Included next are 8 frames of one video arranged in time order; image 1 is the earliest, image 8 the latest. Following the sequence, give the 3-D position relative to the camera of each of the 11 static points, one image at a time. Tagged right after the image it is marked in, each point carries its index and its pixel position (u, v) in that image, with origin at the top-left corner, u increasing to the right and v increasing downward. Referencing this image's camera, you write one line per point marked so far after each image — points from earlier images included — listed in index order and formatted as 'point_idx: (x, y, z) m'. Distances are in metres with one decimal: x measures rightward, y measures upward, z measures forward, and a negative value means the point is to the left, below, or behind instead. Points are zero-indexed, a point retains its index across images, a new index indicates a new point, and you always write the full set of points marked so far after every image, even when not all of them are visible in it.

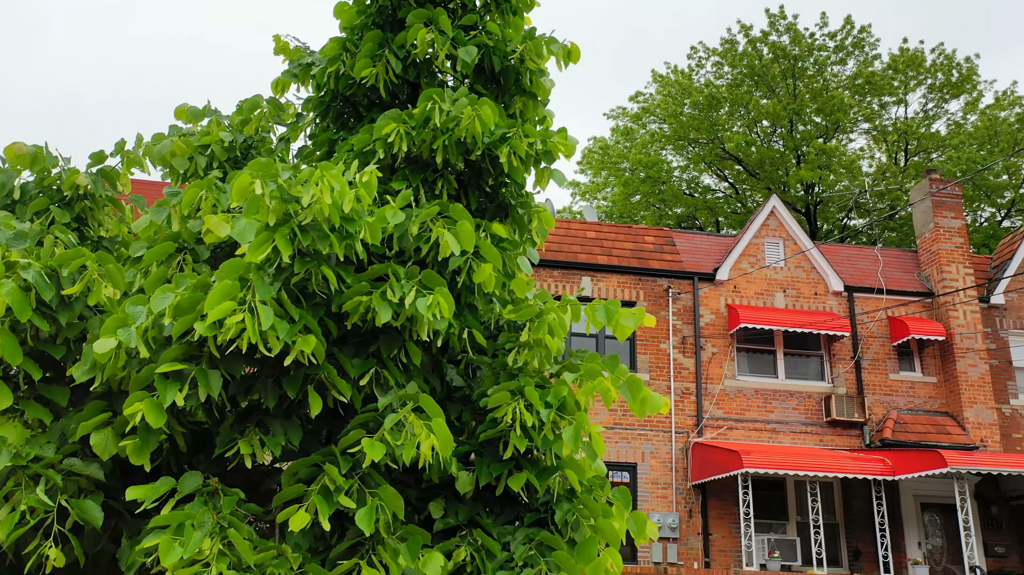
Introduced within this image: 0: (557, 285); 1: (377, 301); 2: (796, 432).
0: (+0.8, 0.0, +15.3) m
1: (-0.4, 0.0, +2.5) m
2: (+5.2, -2.7, +15.0) m
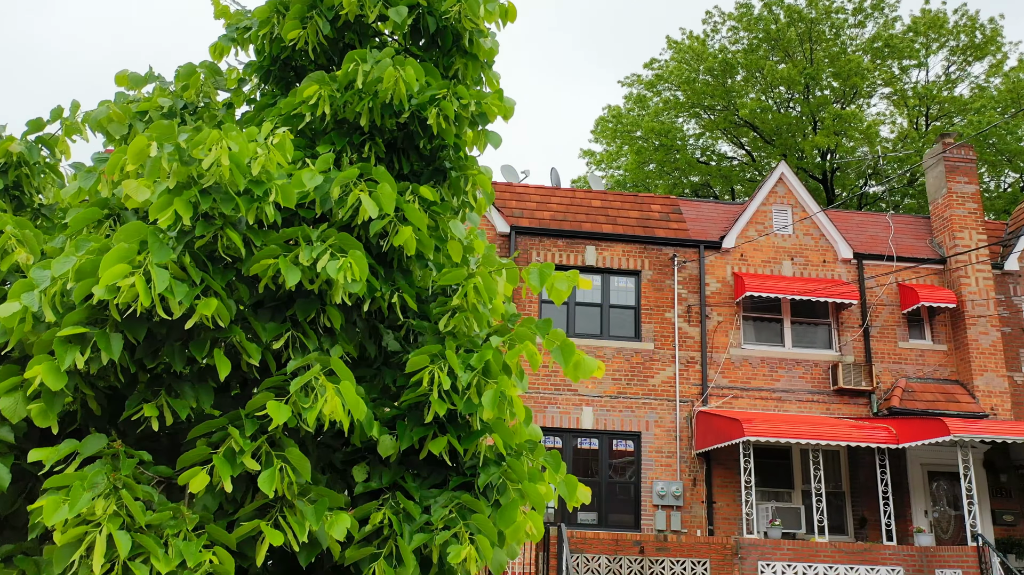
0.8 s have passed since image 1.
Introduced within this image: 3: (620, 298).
0: (+0.9, +0.6, +15.3) m
1: (-0.7, +0.1, +2.5) m
2: (+5.3, -2.1, +14.9) m
3: (+2.0, -0.2, +15.3) m
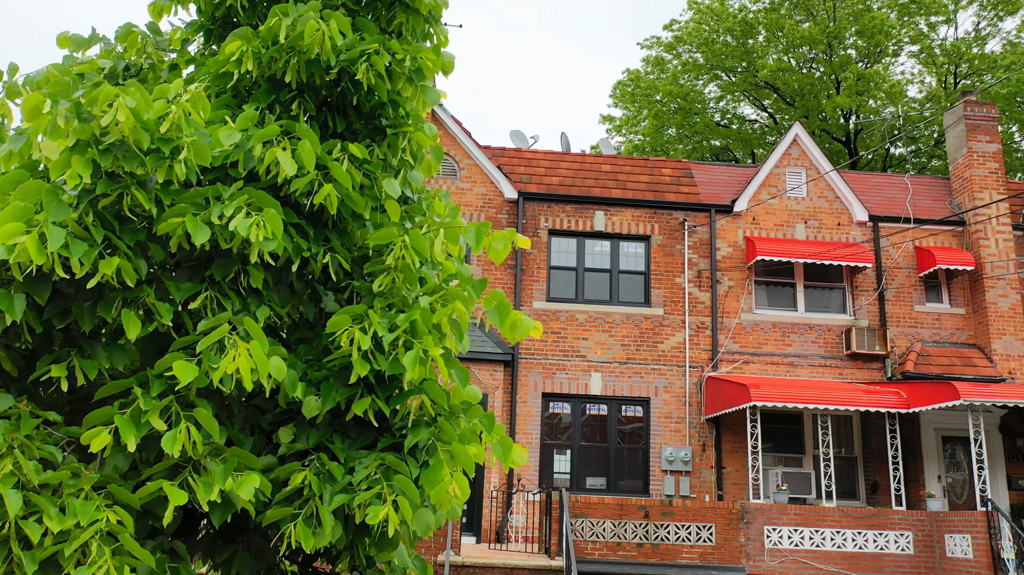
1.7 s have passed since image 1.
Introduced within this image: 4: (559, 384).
0: (+1.1, +1.2, +15.1) m
1: (-1.0, +0.2, +2.5) m
2: (+5.4, -1.4, +14.7) m
3: (+2.2, +0.4, +15.2) m
4: (+0.8, -1.7, +14.3) m
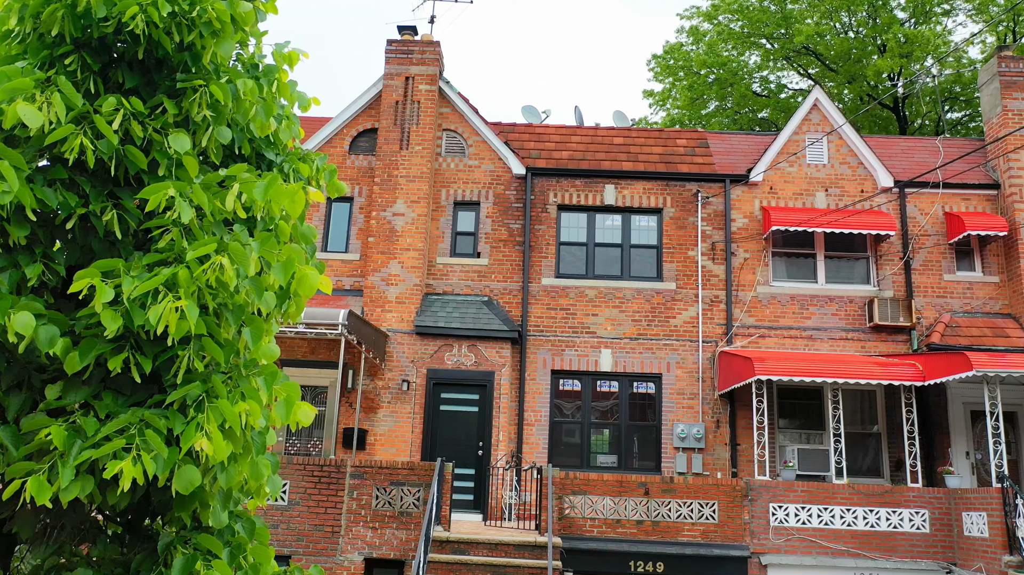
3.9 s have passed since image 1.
0: (+1.2, +1.7, +14.9) m
1: (-1.8, +0.3, +2.4) m
2: (+5.6, -0.9, +14.2) m
3: (+2.4, +0.9, +14.8) m
4: (+1.0, -1.3, +14.2) m
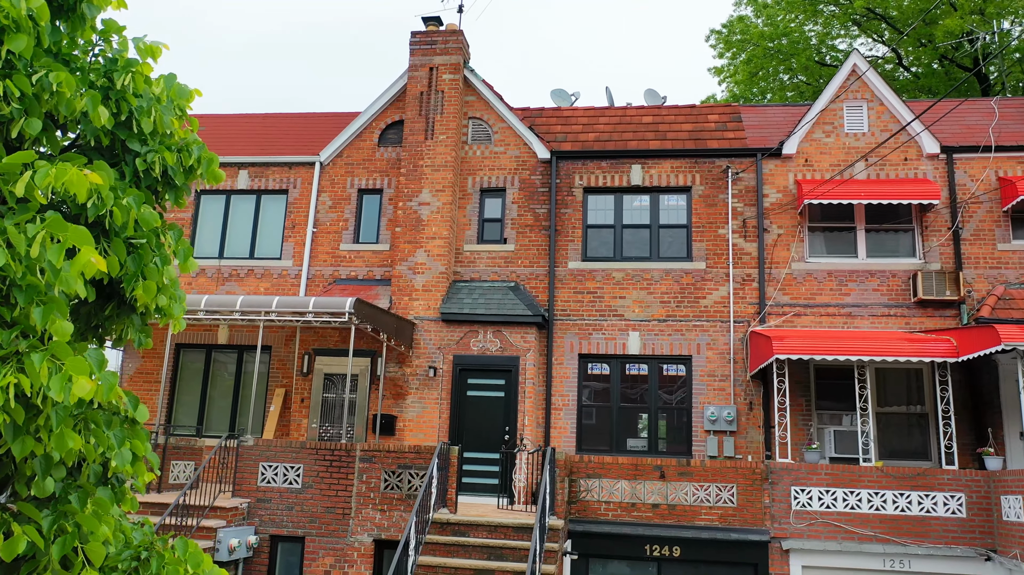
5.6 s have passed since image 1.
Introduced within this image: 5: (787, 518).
0: (+1.7, +2.0, +14.7) m
1: (-2.7, +0.4, +2.7) m
2: (+6.0, -0.5, +13.5) m
3: (+2.8, +1.2, +14.5) m
4: (+1.4, -1.0, +14.1) m
5: (+3.7, -3.1, +10.9) m
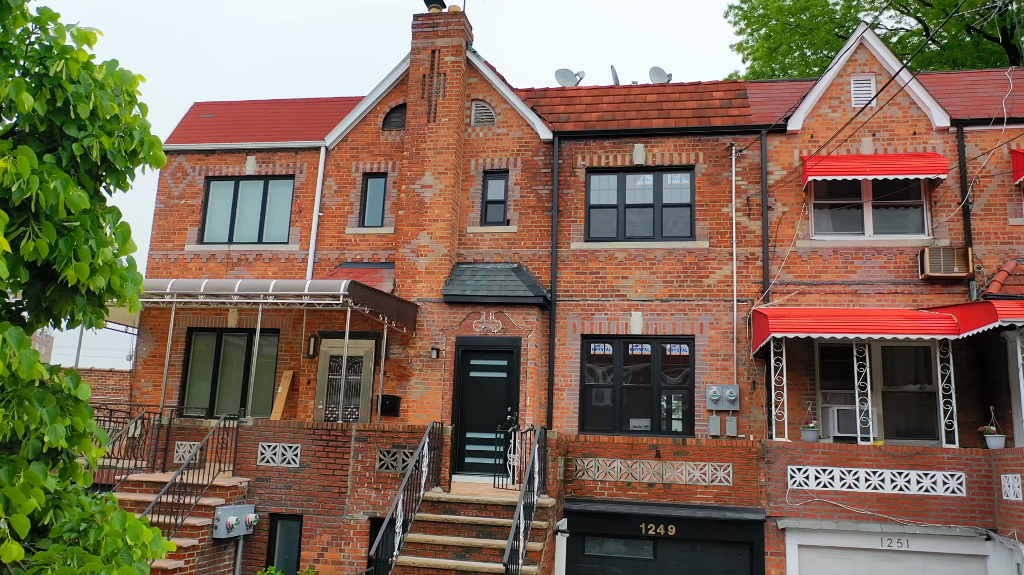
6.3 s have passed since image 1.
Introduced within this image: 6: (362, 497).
0: (+1.7, +2.3, +14.6) m
1: (-3.2, +0.4, +2.9) m
2: (+6.0, -0.1, +13.3) m
3: (+2.9, +1.6, +14.4) m
4: (+1.5, -0.6, +14.0) m
5: (+3.6, -2.8, +10.8) m
6: (-2.0, -2.7, +10.6) m
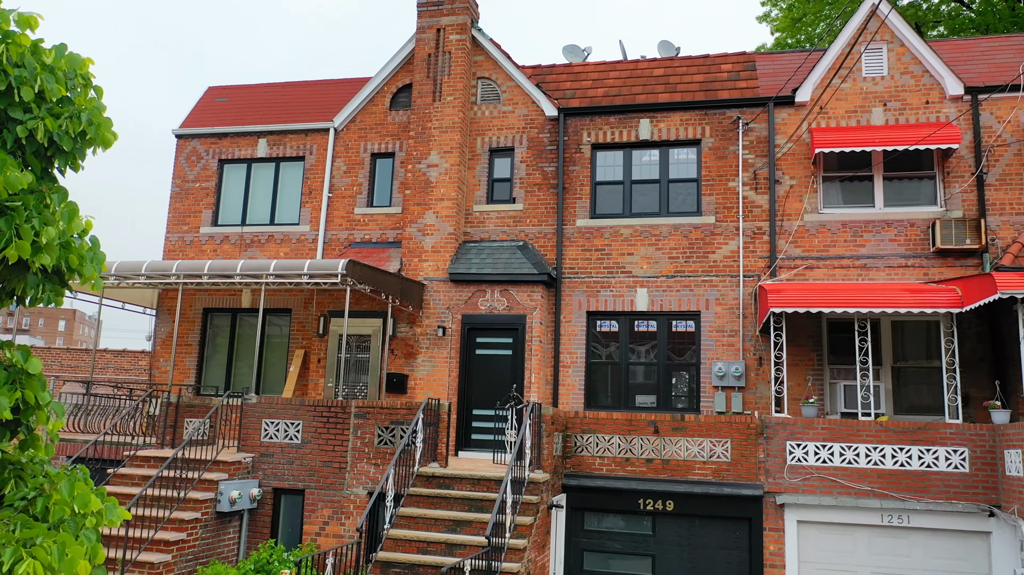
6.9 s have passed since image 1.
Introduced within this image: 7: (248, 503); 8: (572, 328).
0: (+1.8, +2.7, +14.5) m
1: (-3.6, +0.5, +3.0) m
2: (+6.1, +0.3, +13.0) m
3: (+2.9, +2.0, +14.3) m
4: (+1.6, -0.2, +14.0) m
5: (+3.6, -2.5, +10.8) m
6: (-2.0, -2.5, +10.8) m
7: (-3.5, -2.8, +10.7) m
8: (+1.0, -0.7, +14.0) m
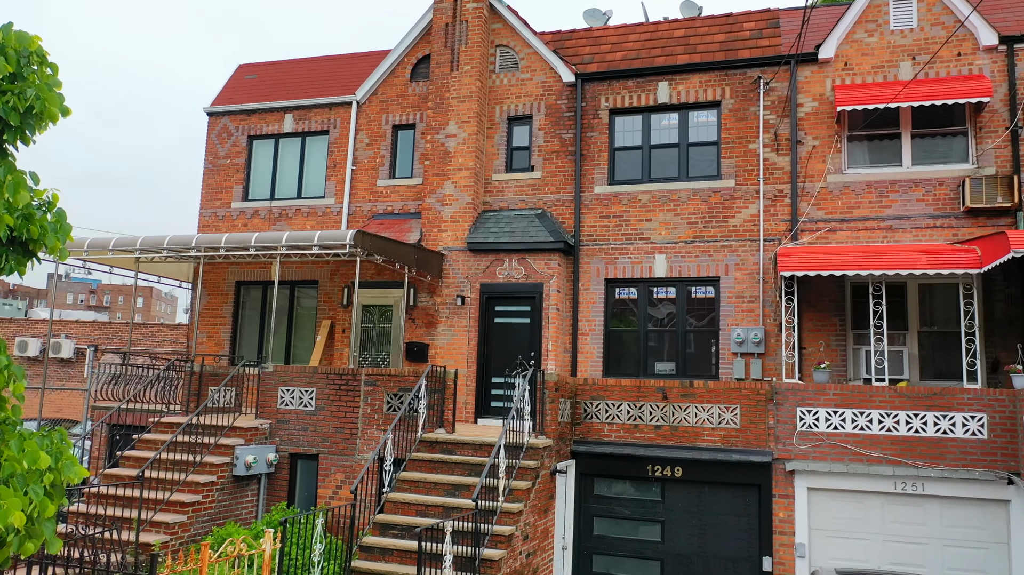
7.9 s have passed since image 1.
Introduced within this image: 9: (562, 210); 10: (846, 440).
0: (+2.1, +3.3, +14.3) m
1: (-4.2, +0.6, +3.4) m
2: (+6.3, +0.9, +12.5) m
3: (+3.2, +2.6, +14.0) m
4: (+1.9, +0.3, +13.9) m
5: (+3.6, -2.0, +10.6) m
6: (-1.9, -2.0, +11.1) m
7: (-3.4, -2.4, +11.1) m
8: (+1.3, -0.1, +14.0) m
9: (+0.9, +1.4, +14.4) m
10: (+4.3, -1.9, +10.4) m
